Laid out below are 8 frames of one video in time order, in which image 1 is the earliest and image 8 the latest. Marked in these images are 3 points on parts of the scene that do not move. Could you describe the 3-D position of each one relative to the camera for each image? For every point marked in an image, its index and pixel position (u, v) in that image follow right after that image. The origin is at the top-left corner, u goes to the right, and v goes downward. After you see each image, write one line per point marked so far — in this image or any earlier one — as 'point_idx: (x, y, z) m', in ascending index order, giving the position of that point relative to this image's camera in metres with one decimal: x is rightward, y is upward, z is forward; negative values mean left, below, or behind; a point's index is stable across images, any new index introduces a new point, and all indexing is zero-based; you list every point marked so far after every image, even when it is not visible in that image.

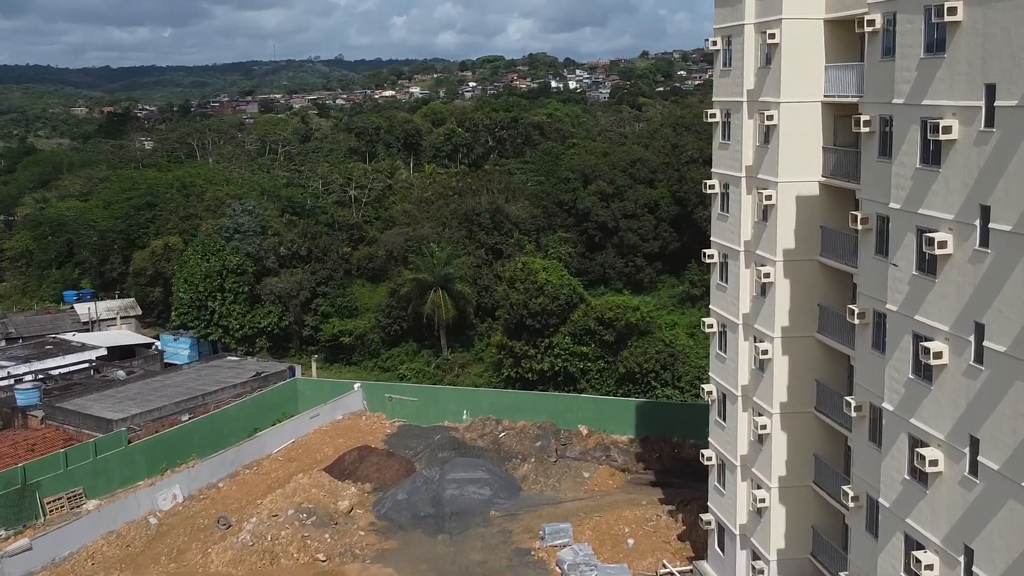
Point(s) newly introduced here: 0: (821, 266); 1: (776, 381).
0: (+4.9, +0.4, +18.3) m
1: (+4.3, -1.5, +18.6) m
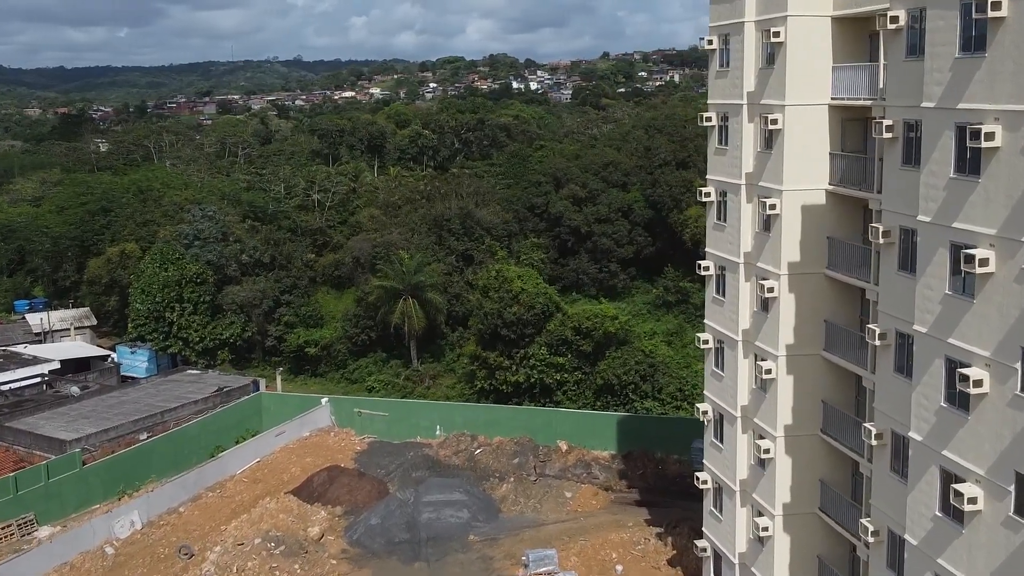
0: (+4.7, +0.1, +17.1) m
1: (+4.1, -1.7, +17.4) m
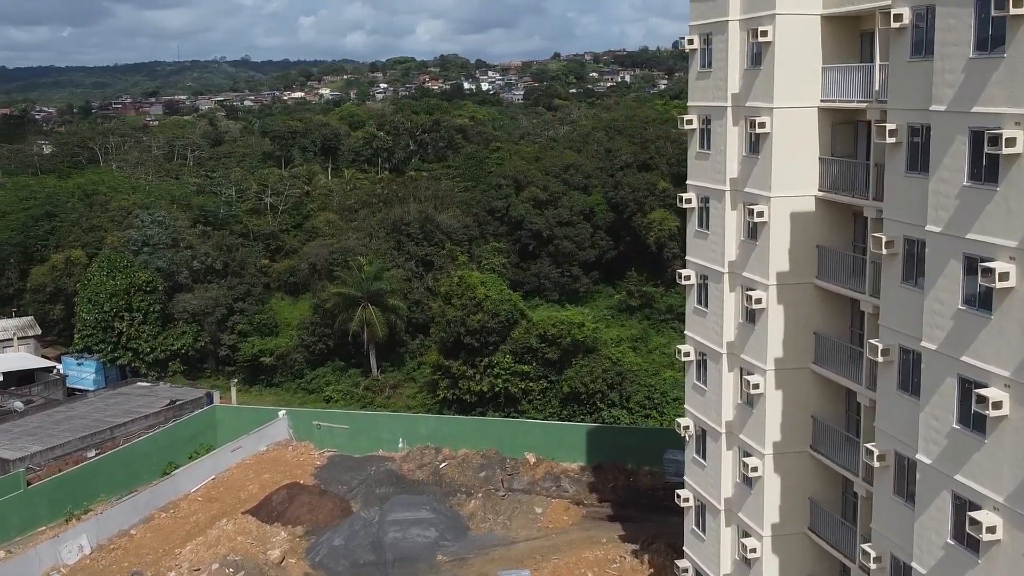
0: (+4.4, 0.0, +16.4) m
1: (+3.7, -1.9, +16.6) m
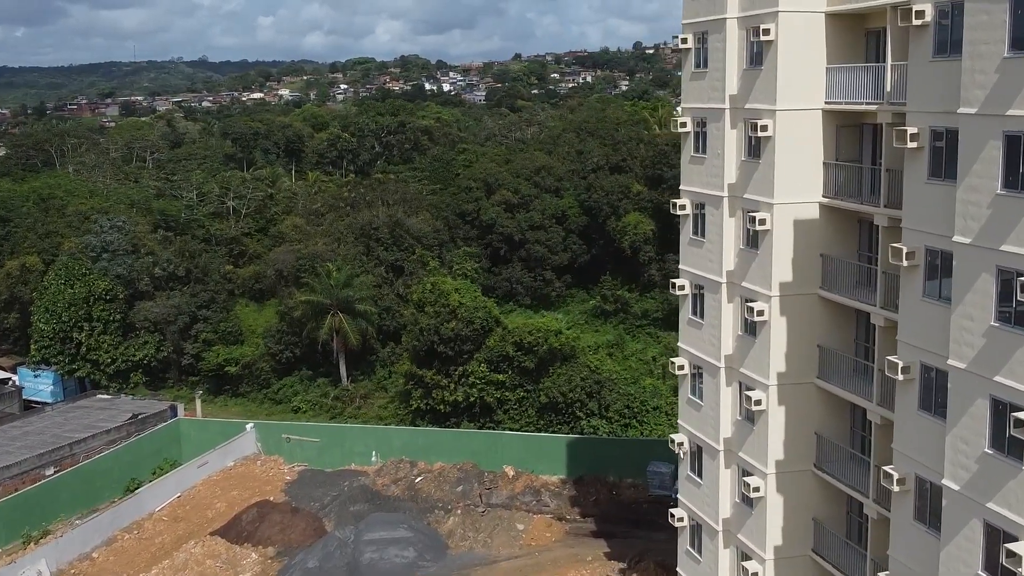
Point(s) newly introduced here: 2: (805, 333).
0: (+4.2, -0.2, +15.6) m
1: (+3.6, -2.1, +15.8) m
2: (+4.0, -0.6, +15.7) m
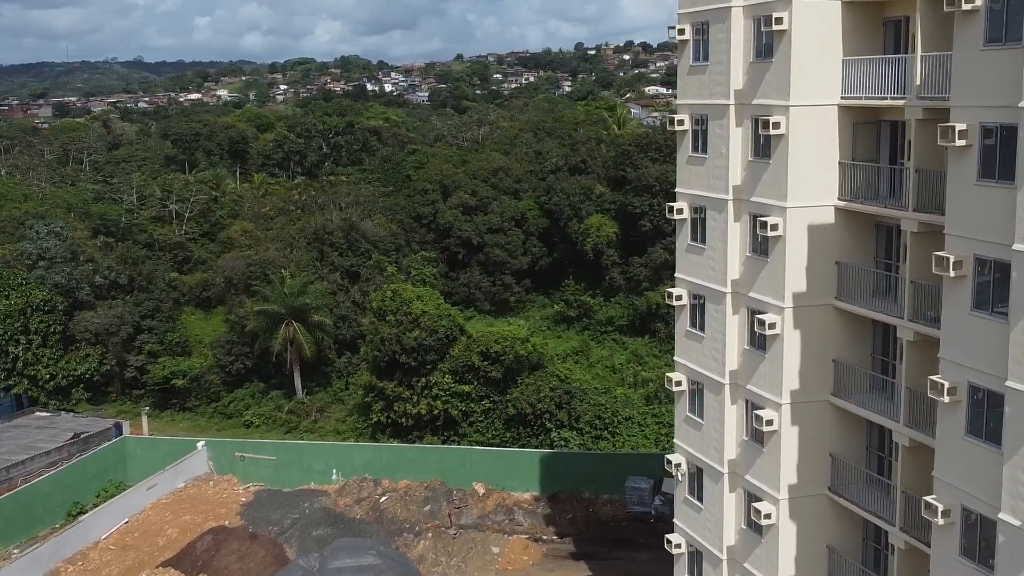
0: (+4.1, -0.3, +14.5) m
1: (+3.5, -2.2, +14.7) m
2: (+3.9, -0.7, +14.5) m
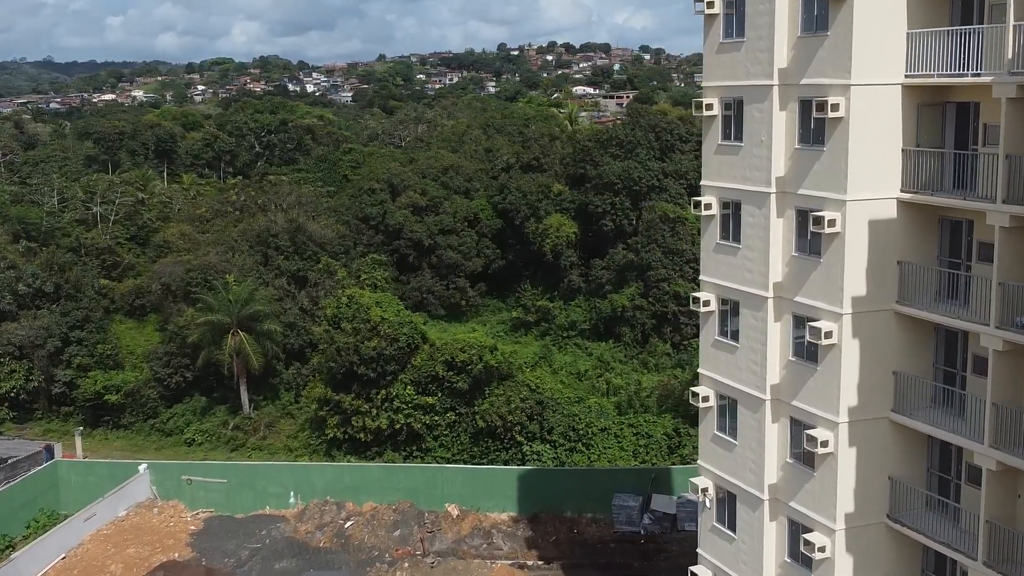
0: (+4.3, -0.3, +12.8) m
1: (+3.7, -2.2, +13.0) m
2: (+4.1, -0.8, +12.9) m
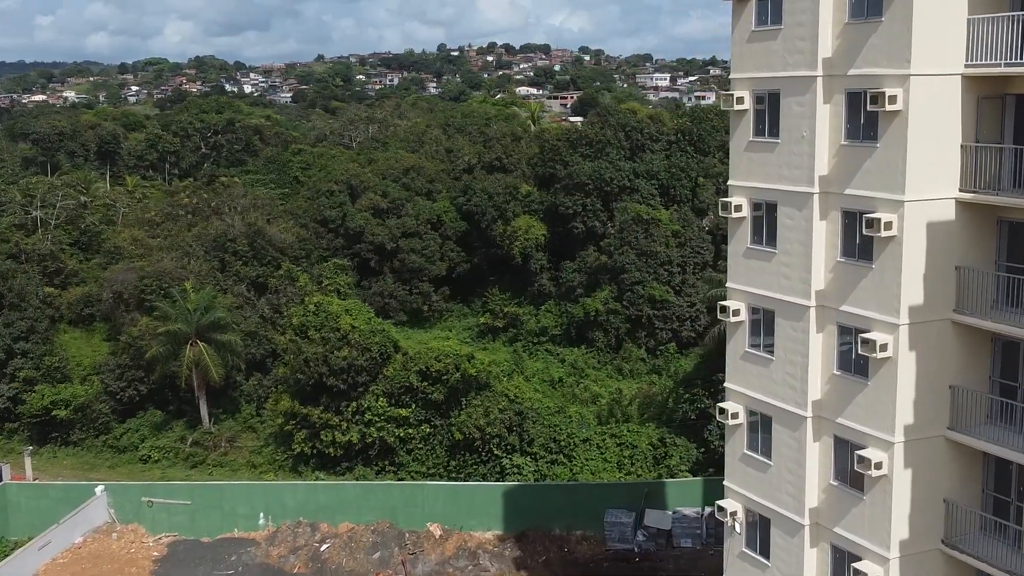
0: (+4.6, -0.4, +11.9) m
1: (+4.0, -2.3, +12.0) m
2: (+4.4, -0.9, +11.9) m
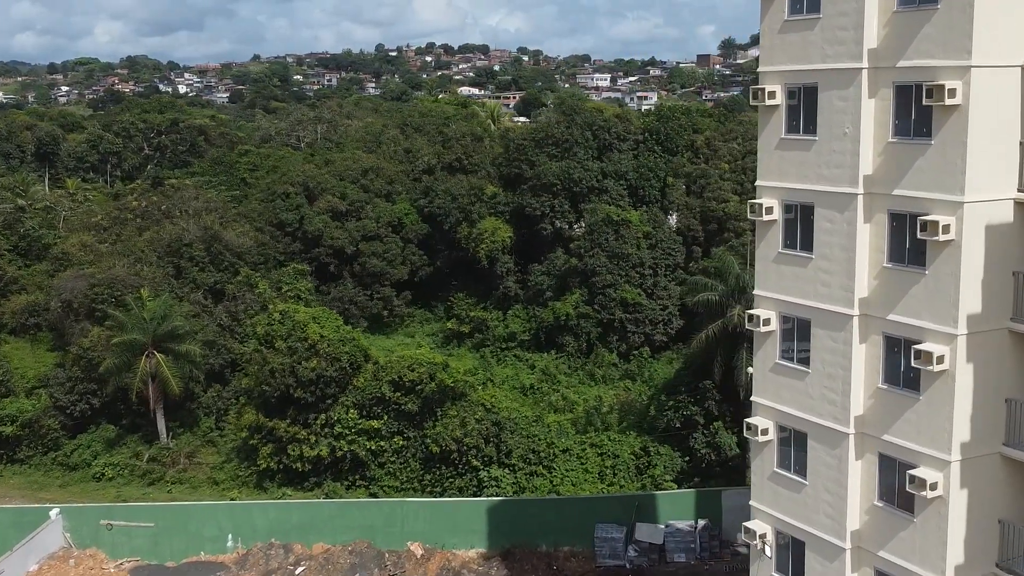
0: (+4.9, -0.5, +11.1) m
1: (+4.3, -2.4, +11.2) m
2: (+4.7, -0.9, +11.1) m
